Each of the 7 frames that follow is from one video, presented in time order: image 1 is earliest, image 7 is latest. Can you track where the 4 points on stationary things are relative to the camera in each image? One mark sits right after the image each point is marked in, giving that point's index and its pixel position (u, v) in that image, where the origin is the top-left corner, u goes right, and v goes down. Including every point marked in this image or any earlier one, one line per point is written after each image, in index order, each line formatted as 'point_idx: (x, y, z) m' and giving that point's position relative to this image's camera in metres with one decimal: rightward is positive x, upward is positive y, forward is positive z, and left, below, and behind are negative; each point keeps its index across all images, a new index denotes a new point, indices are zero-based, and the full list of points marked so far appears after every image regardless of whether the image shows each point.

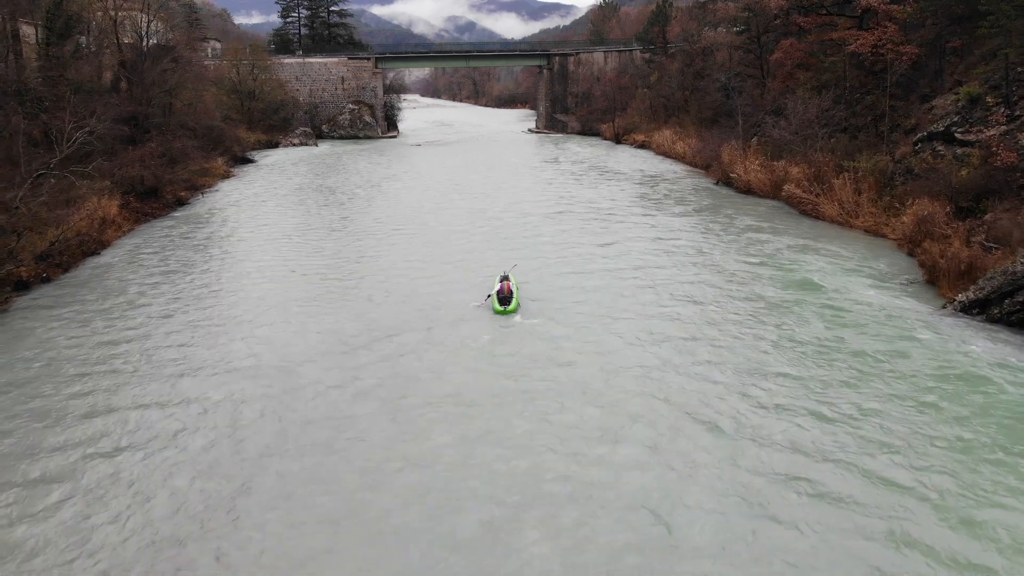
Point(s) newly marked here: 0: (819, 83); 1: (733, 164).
0: (+6.7, +4.5, +19.3) m
1: (+5.1, +2.7, +20.0) m
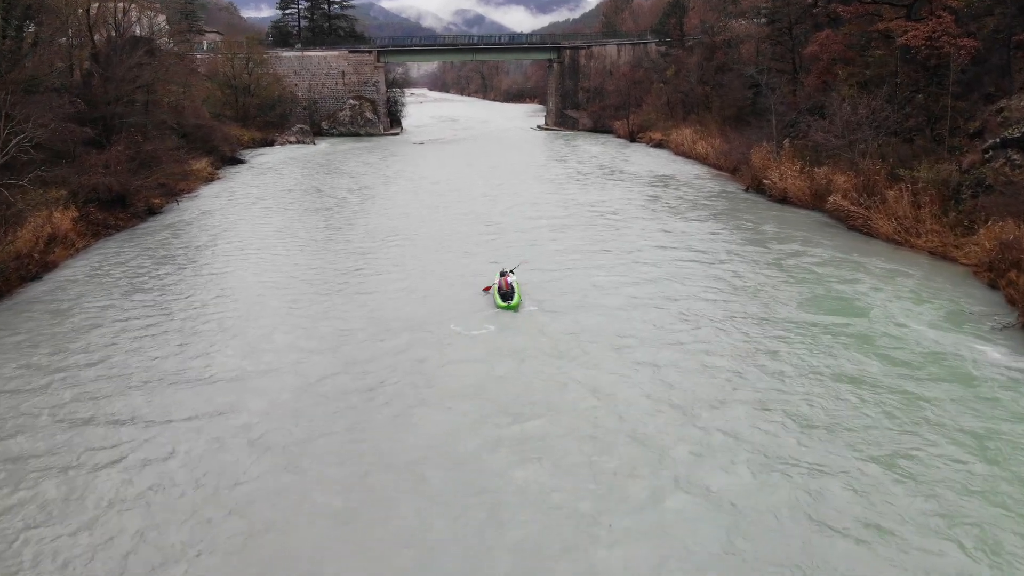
0: (+6.8, +4.1, +17.4) m
1: (+5.3, +2.3, +18.1) m
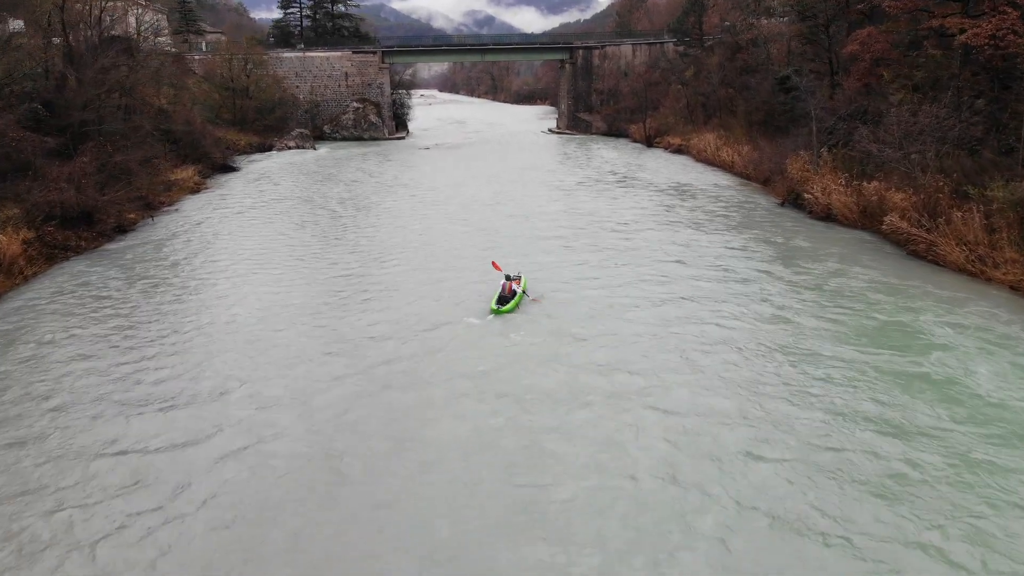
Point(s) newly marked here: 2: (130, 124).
0: (+7.0, +3.6, +15.6) m
1: (+5.5, +1.9, +16.3) m
2: (-8.0, +3.4, +18.6) m
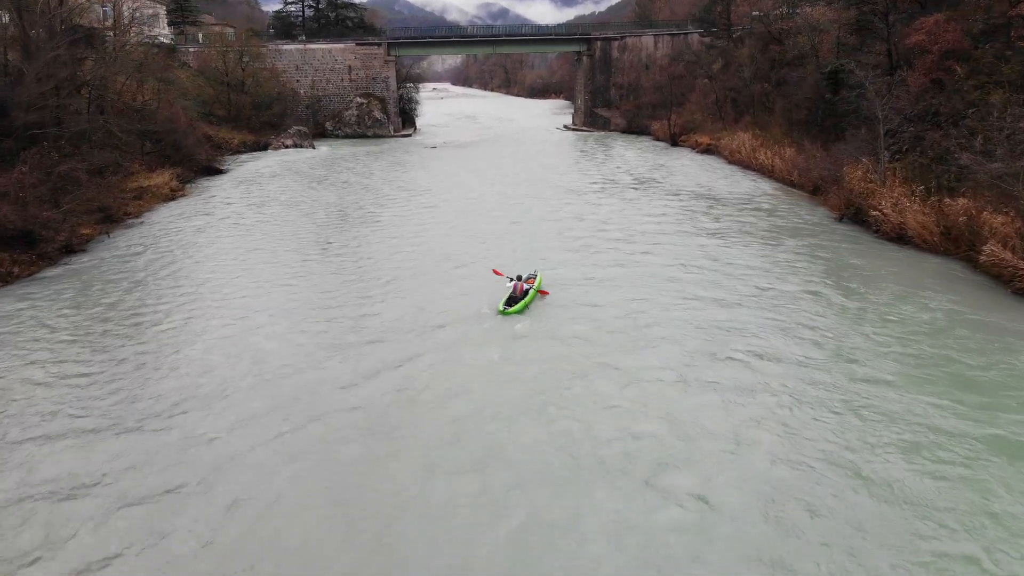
0: (+7.2, +3.2, +13.3) m
1: (+5.7, +1.4, +14.1) m
2: (-7.7, +3.0, +16.5) m
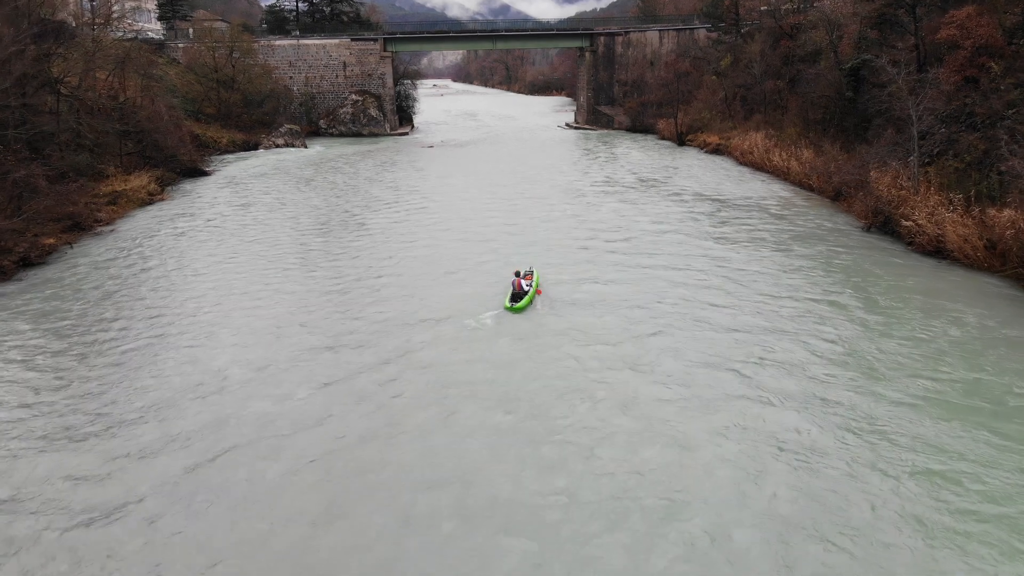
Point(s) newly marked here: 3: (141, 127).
0: (+7.2, +2.9, +12.2) m
1: (+5.7, +1.2, +13.0) m
2: (-7.7, +2.8, +15.5) m
3: (-8.2, +3.6, +19.9) m
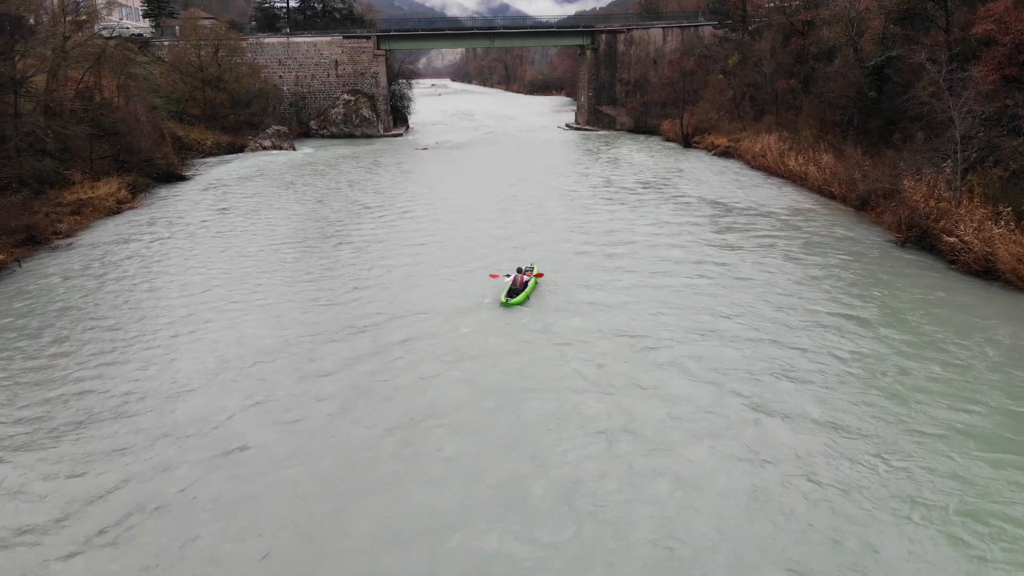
0: (+7.2, +2.7, +11.0) m
1: (+5.6, +0.9, +11.8) m
2: (-7.8, +2.6, +14.3) m
3: (-8.3, +3.3, +18.7) m
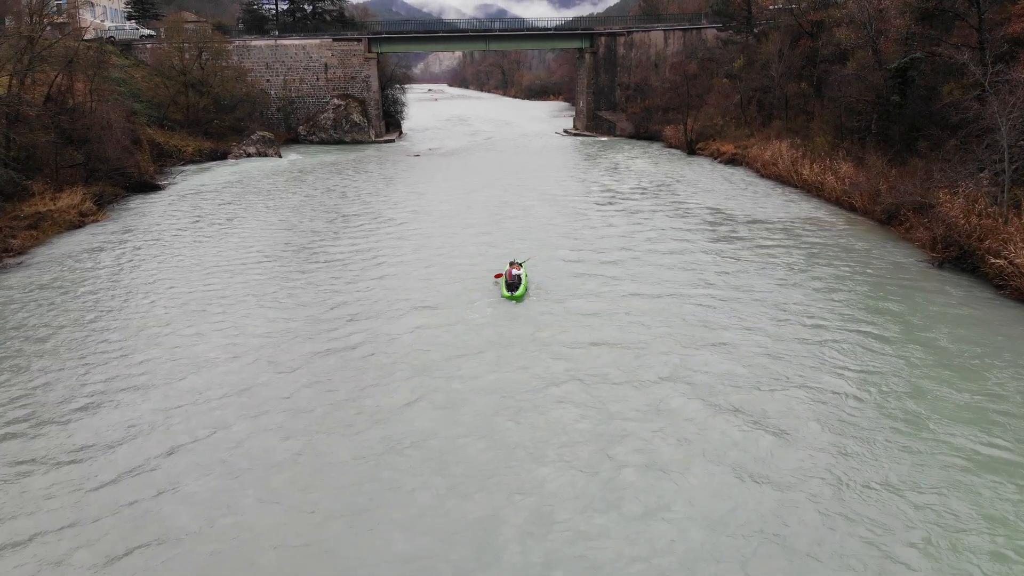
0: (+7.1, +2.4, +9.9) m
1: (+5.6, +0.7, +10.7) m
2: (-7.9, +2.3, +13.1) m
3: (-8.4, +3.0, +17.6) m
